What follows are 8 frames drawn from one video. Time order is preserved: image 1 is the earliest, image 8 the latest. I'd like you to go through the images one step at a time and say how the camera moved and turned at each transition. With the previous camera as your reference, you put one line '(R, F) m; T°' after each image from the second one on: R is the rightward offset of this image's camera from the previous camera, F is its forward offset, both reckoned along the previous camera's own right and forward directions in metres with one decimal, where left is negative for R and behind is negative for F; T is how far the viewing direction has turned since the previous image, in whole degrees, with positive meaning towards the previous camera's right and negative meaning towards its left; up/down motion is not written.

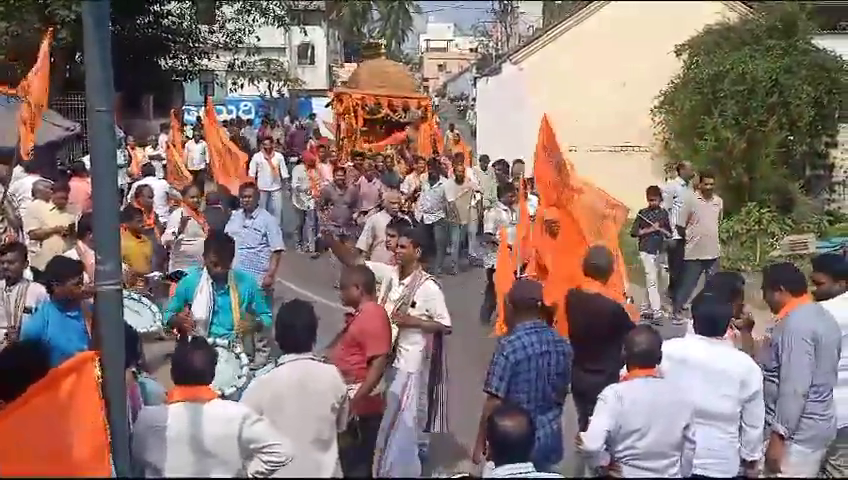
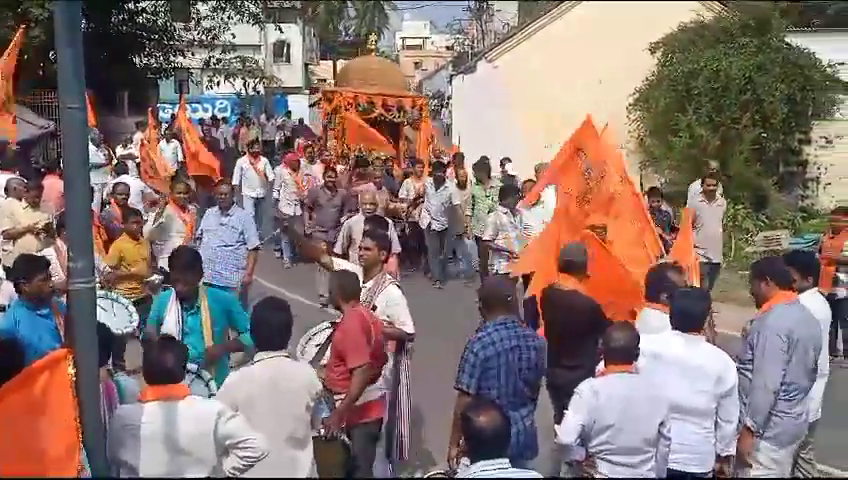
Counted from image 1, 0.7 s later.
(0.0, 0.0) m; +1°
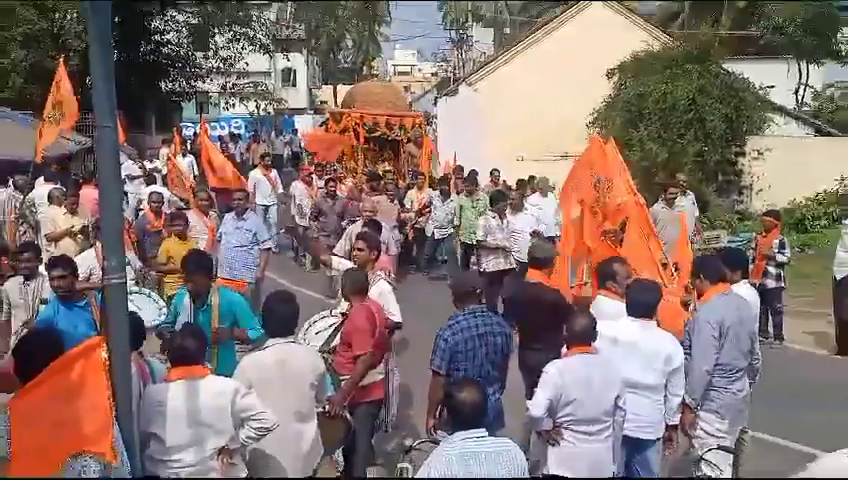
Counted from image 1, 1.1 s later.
(+0.1, -0.6) m; -1°
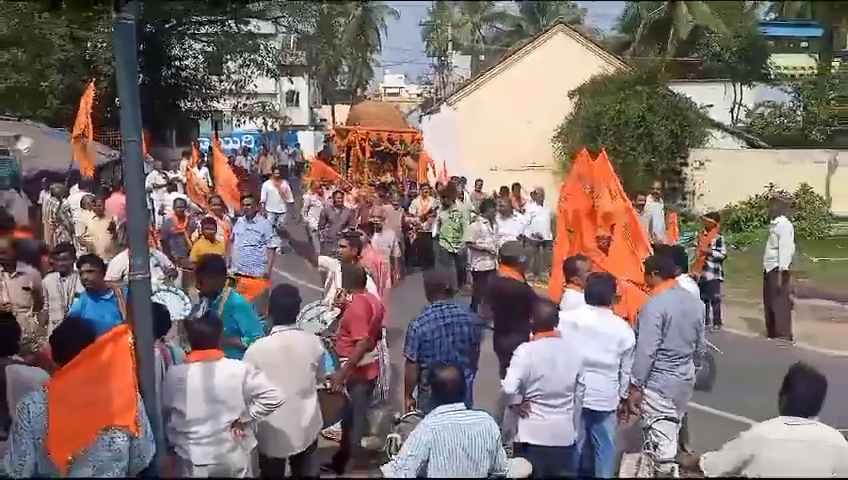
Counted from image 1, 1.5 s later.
(+0.1, -0.7) m; 0°
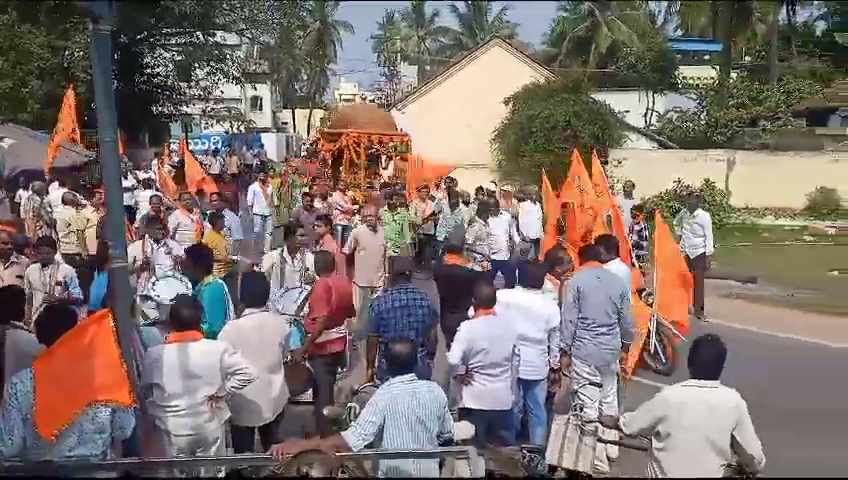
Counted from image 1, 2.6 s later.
(0.0, -0.6) m; +3°
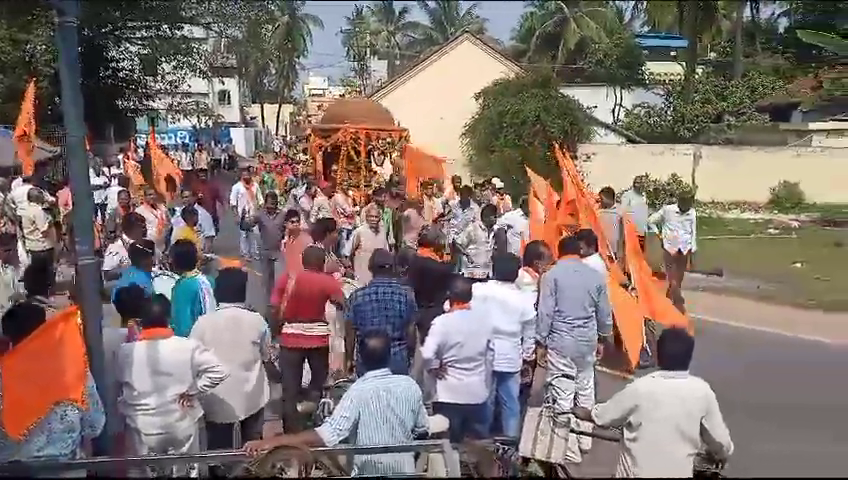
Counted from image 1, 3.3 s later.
(-0.1, 0.0) m; +3°
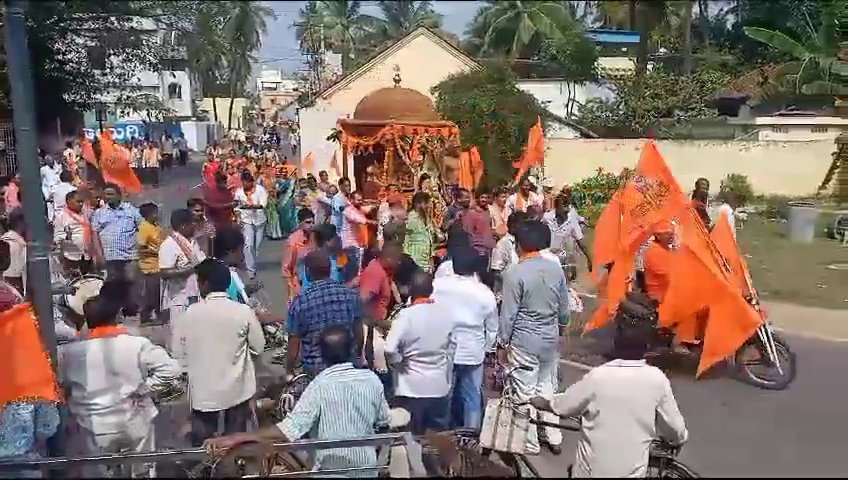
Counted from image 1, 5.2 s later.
(-0.2, 0.0) m; +4°
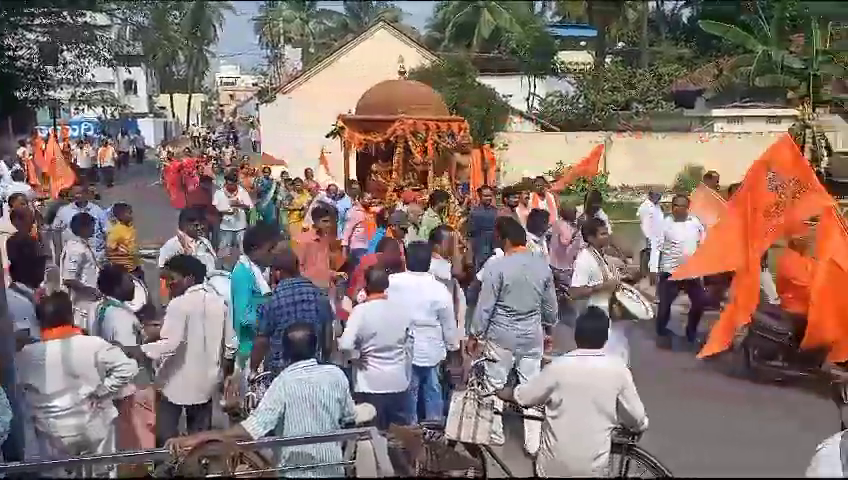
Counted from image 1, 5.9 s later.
(-0.1, 0.0) m; +3°
